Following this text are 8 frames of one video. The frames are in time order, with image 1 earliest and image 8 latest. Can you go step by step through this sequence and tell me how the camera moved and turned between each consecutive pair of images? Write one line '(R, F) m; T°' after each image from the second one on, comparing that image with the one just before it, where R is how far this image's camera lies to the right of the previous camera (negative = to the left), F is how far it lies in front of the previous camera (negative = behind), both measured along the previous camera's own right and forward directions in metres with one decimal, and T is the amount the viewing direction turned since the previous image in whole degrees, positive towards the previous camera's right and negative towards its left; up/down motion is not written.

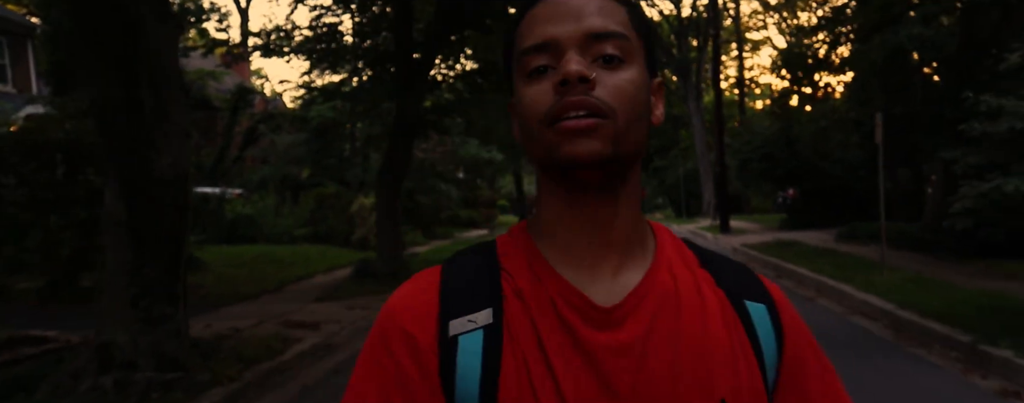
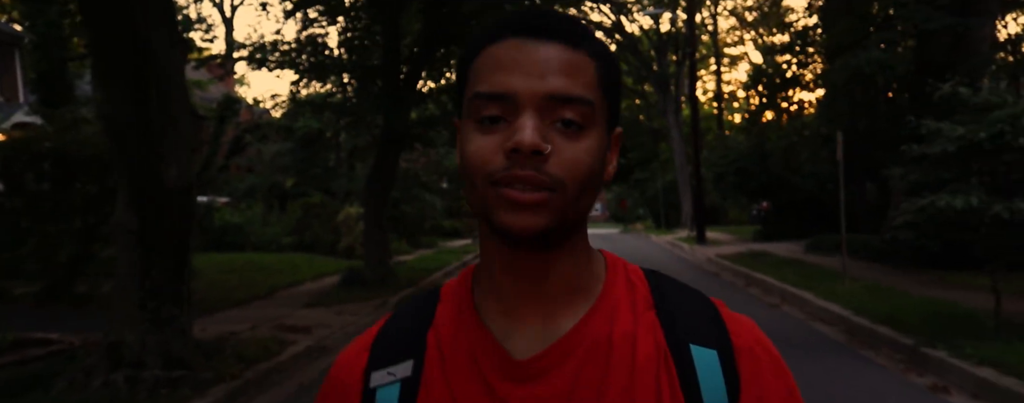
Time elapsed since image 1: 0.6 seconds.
(0.0, -0.7) m; +2°
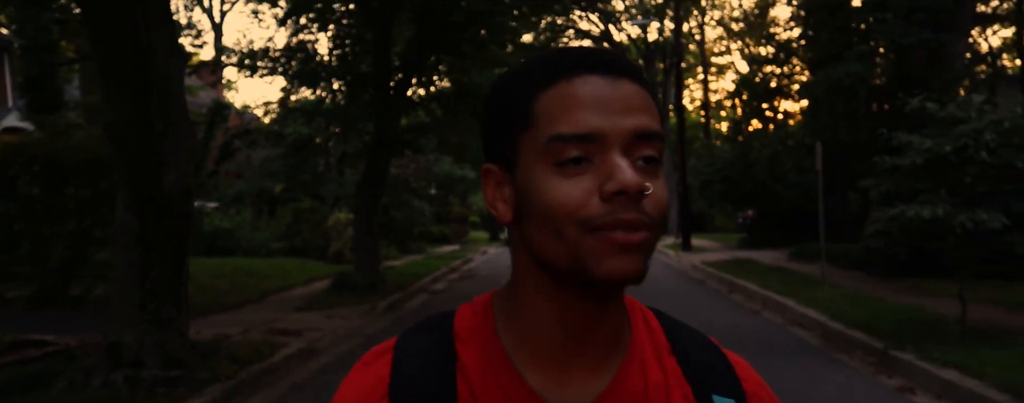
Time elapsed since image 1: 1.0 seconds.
(0.0, -0.3) m; +1°
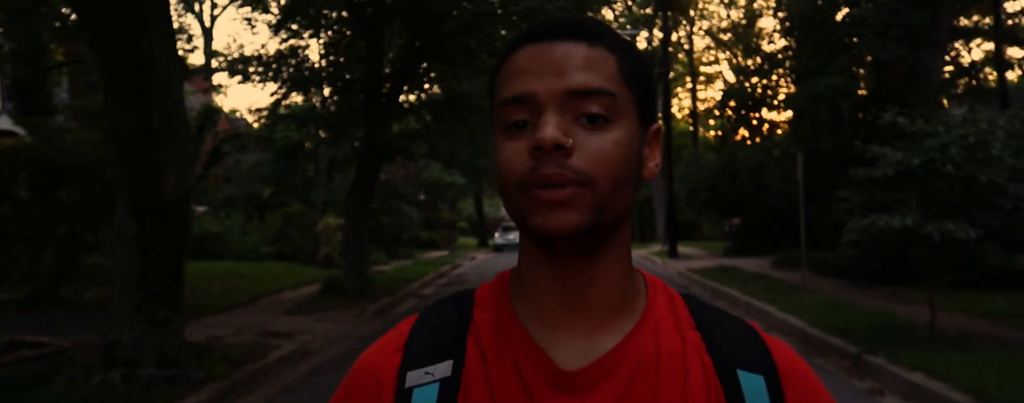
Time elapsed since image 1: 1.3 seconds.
(0.0, -0.3) m; +1°
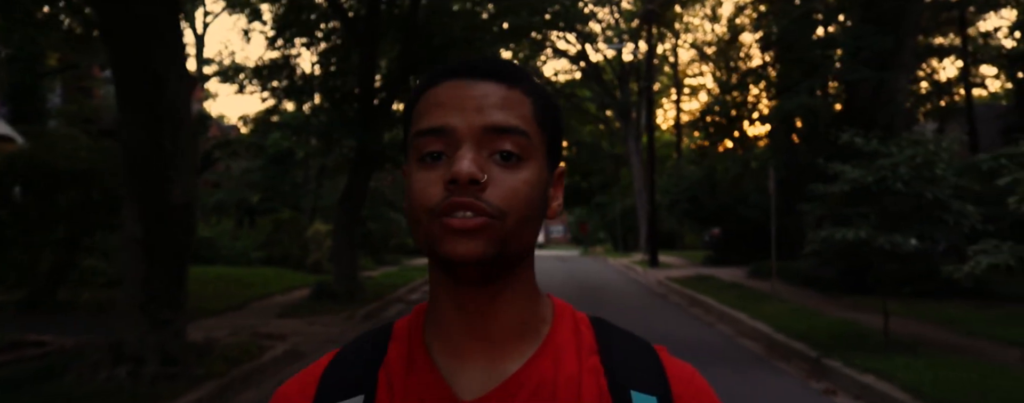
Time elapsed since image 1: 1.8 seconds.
(0.0, -0.7) m; +1°
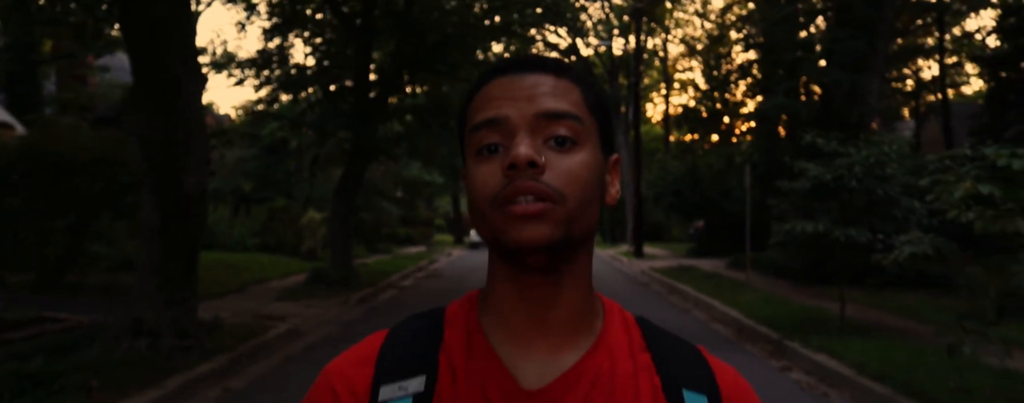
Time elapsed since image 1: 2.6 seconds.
(+0.1, -0.9) m; +1°
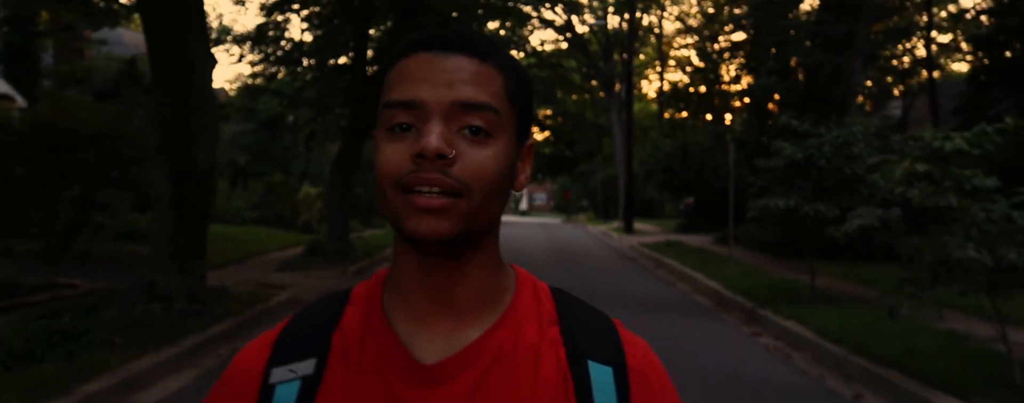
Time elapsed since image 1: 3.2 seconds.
(+0.1, -0.7) m; +1°
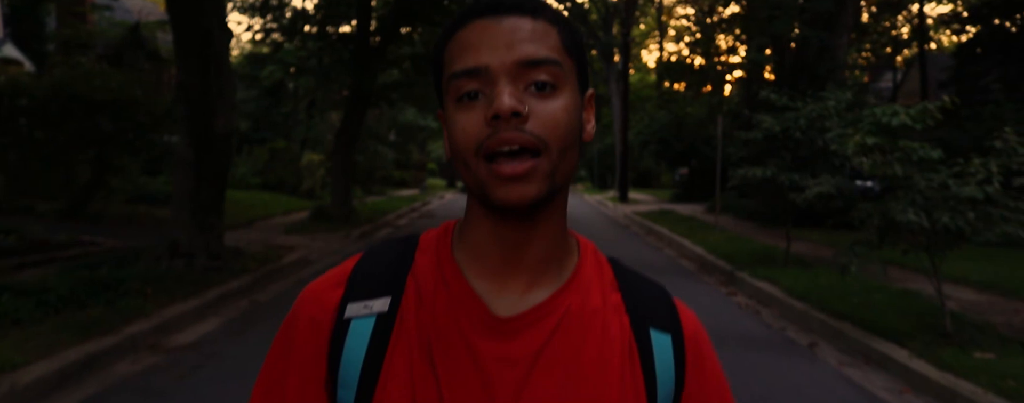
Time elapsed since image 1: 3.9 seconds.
(+0.1, -0.8) m; 0°
